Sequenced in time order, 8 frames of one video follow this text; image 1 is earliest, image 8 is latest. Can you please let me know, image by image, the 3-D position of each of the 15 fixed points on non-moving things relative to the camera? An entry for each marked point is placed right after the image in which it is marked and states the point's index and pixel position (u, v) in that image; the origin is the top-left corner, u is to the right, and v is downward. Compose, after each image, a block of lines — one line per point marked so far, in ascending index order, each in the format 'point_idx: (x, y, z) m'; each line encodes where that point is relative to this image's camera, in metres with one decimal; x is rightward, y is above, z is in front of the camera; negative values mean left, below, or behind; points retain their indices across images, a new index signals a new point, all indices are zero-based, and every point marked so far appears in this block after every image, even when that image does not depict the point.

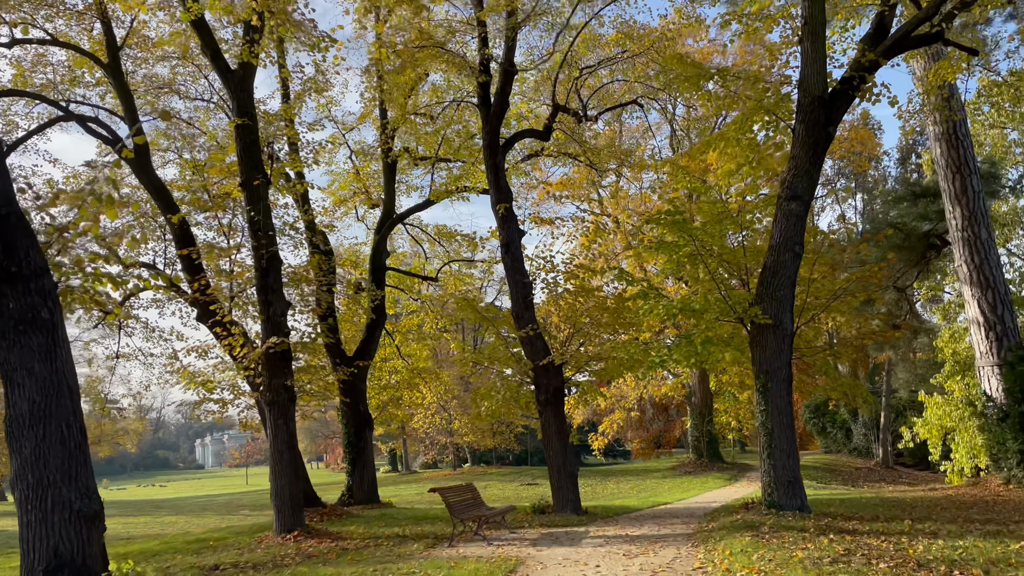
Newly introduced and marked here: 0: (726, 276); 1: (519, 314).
0: (+2.6, +0.2, +9.4) m
1: (+0.1, -0.4, +11.7) m
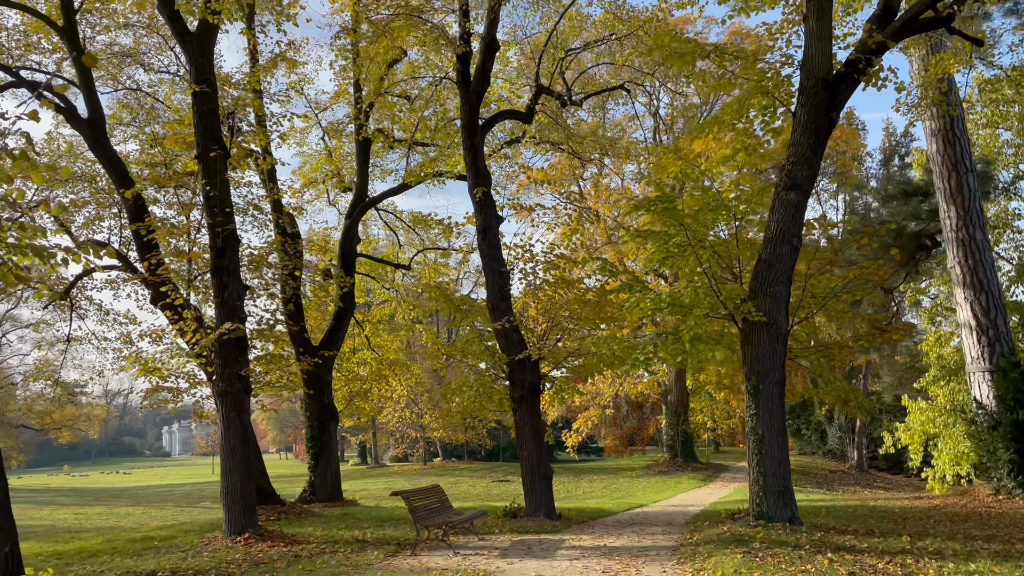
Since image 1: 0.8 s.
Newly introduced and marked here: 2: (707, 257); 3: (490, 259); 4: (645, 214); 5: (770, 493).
0: (+2.3, +0.2, +8.8) m
1: (-0.3, -0.2, +11.0) m
2: (+2.1, +0.3, +8.5) m
3: (-0.3, +0.4, +11.1) m
4: (+1.5, +0.8, +9.0) m
5: (+2.6, -2.0, +8.0) m
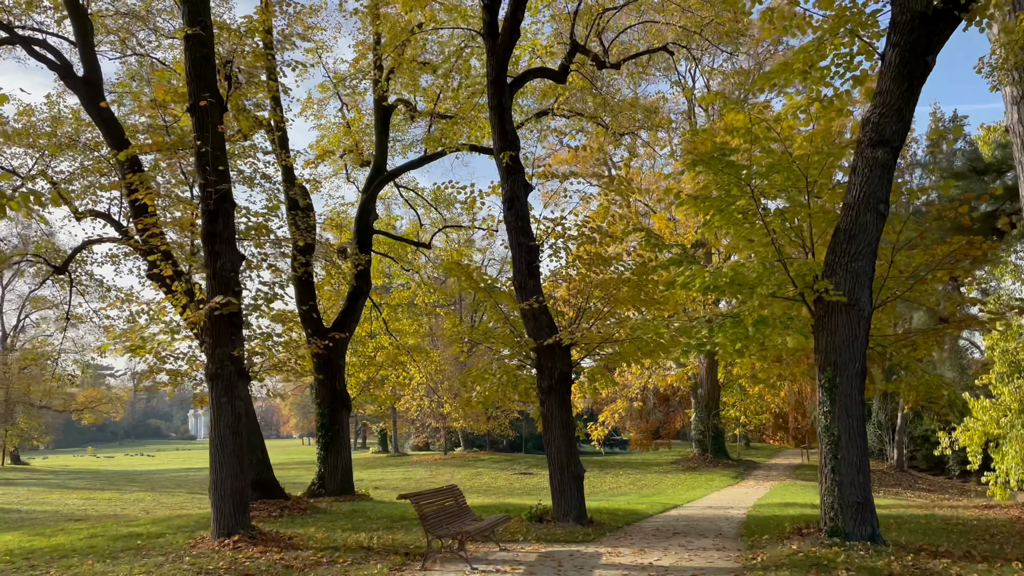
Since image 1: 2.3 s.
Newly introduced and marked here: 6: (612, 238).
0: (+2.6, +0.4, +7.5) m
1: (+0.1, +0.1, +9.8) m
2: (+2.4, +0.6, +7.2) m
3: (+0.1, +0.7, +9.9) m
4: (+1.8, +1.1, +7.7) m
5: (+2.8, -1.8, +6.7) m
6: (+1.2, +0.6, +9.9) m
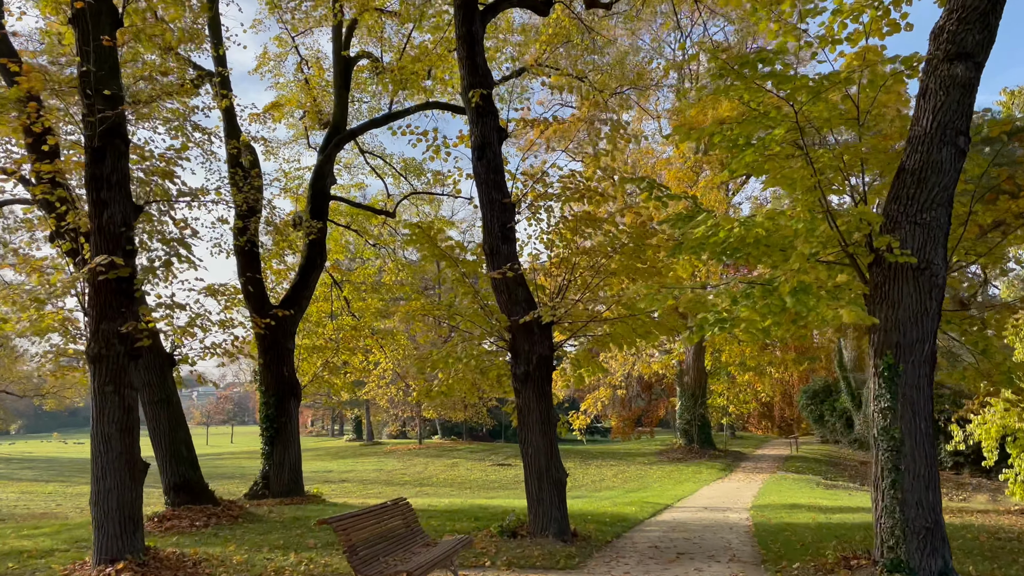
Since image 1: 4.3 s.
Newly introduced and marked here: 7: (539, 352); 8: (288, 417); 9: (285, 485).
0: (+2.4, +0.7, +5.8) m
1: (-0.2, +0.4, +8.1) m
2: (+2.1, +0.8, +5.6) m
3: (-0.2, +1.0, +8.2) m
4: (+1.6, +1.4, +6.0) m
5: (+2.6, -1.6, +5.1) m
6: (+0.9, +0.9, +8.2) m
7: (+0.3, -0.6, +8.1) m
8: (-3.4, -1.9, +12.0) m
9: (-3.4, -2.9, +12.0) m
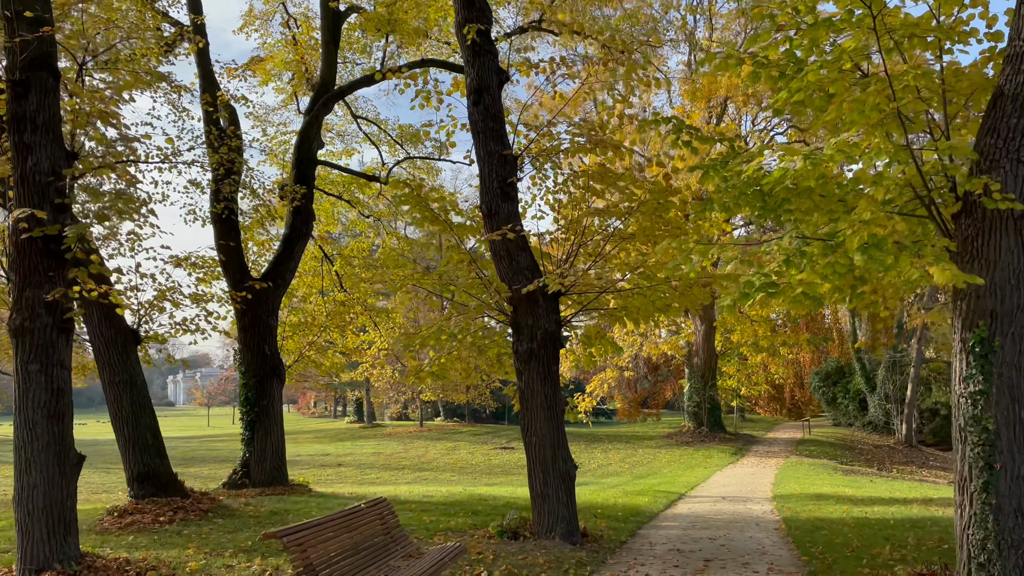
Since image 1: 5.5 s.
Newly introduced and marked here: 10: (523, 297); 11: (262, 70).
0: (+2.4, +1.0, +4.8) m
1: (-0.2, +0.7, +7.1) m
2: (+2.1, +1.1, +4.5) m
3: (-0.2, +1.3, +7.1) m
4: (+1.6, +1.6, +4.9) m
5: (+2.6, -1.3, +4.1) m
6: (+0.9, +1.2, +7.1) m
7: (+0.3, -0.3, +7.0) m
8: (-3.3, -1.5, +11.0) m
9: (-3.4, -2.5, +11.0) m
10: (+0.1, -0.1, +7.0) m
11: (-4.6, +4.0, +14.8) m
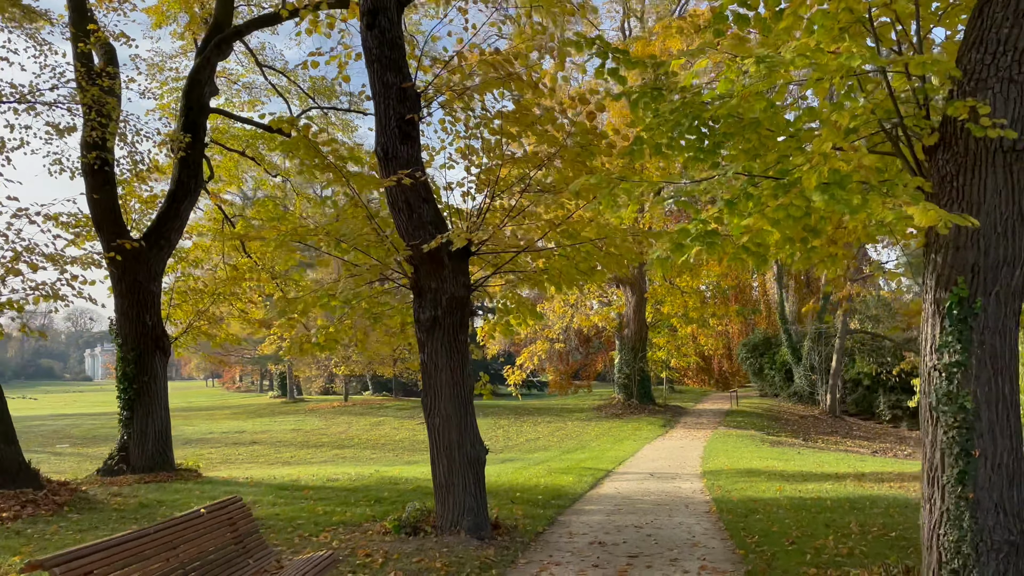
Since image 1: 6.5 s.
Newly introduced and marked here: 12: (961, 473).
0: (+1.8, +1.2, +4.0) m
1: (-0.9, +1.0, +6.1) m
2: (+1.6, +1.3, +3.7) m
3: (-1.0, +1.7, +6.1) m
4: (+1.0, +1.9, +4.0) m
5: (+2.0, -1.1, +3.4) m
6: (+0.2, +1.6, +6.2) m
7: (-0.5, 0.0, +6.1) m
8: (-4.4, -1.1, +9.8) m
9: (-4.4, -2.1, +9.9) m
10: (-0.7, +0.2, +6.0) m
11: (-6.0, +4.6, +13.3) m
12: (+1.9, -0.8, +3.5) m
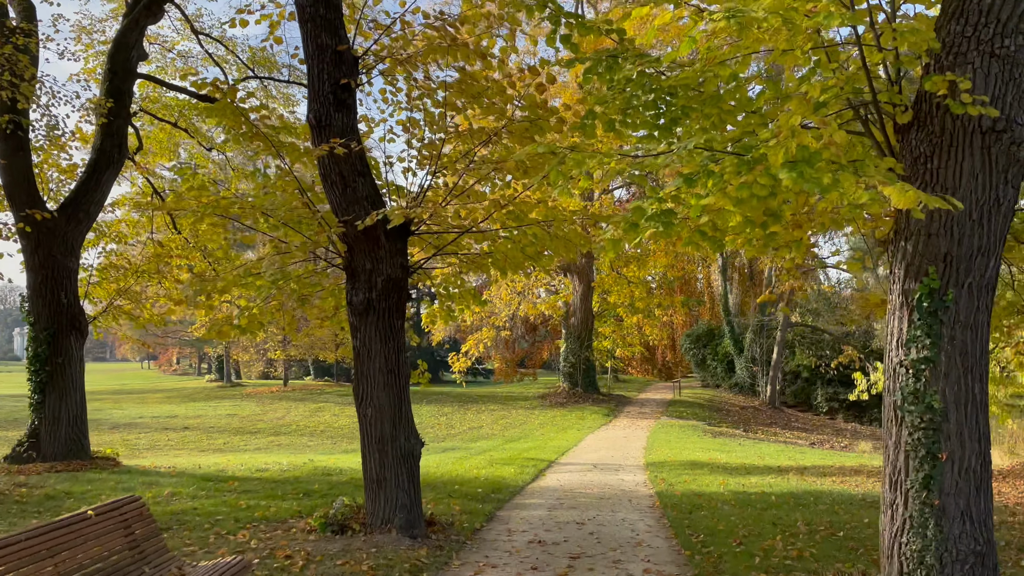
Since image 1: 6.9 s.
0: (+1.5, +1.3, +3.7) m
1: (-1.3, +1.2, +5.6) m
2: (+1.4, +1.4, +3.4) m
3: (-1.4, +1.8, +5.6) m
4: (+0.7, +1.9, +3.7) m
5: (+1.8, -1.1, +3.2) m
6: (-0.2, +1.7, +5.8) m
7: (-0.9, +0.1, +5.7) m
8: (-5.1, -0.8, +9.2) m
9: (-5.1, -1.8, +9.2) m
10: (-1.1, +0.4, +5.6) m
11: (-6.7, +5.0, +12.5) m
12: (+1.7, -0.8, +3.2) m
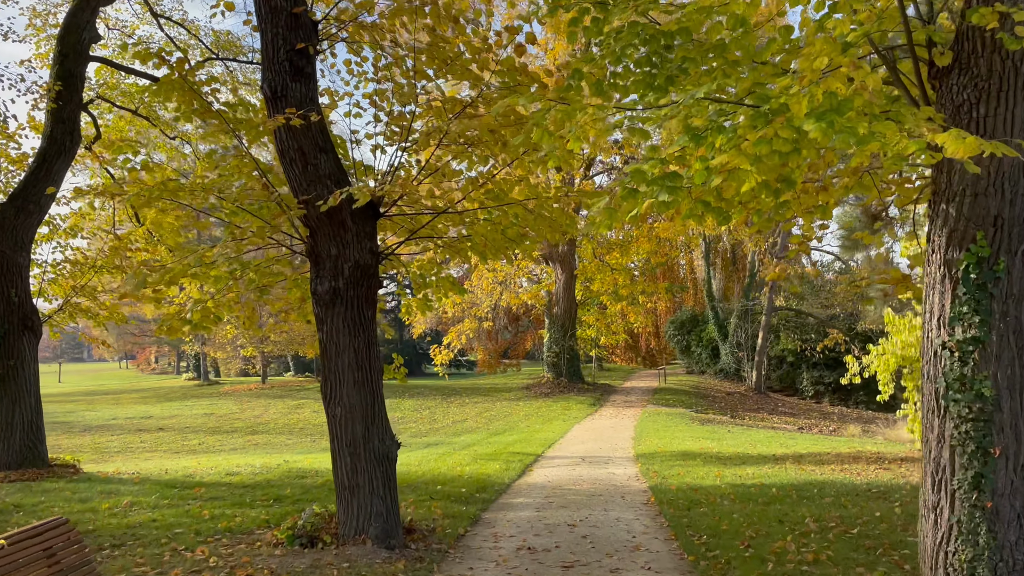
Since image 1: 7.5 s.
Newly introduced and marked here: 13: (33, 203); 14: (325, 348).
0: (+1.4, +1.4, +3.2) m
1: (-1.5, +1.2, +5.1) m
2: (+1.3, +1.5, +2.9) m
3: (-1.5, +1.9, +5.1) m
4: (+0.6, +2.0, +3.2) m
5: (+1.7, -1.0, +2.7) m
6: (-0.4, +1.8, +5.3) m
7: (-1.0, +0.2, +5.2) m
8: (-5.3, -0.8, +8.6) m
9: (-5.3, -1.8, +8.6) m
10: (-1.2, +0.5, +5.1) m
11: (-7.1, +5.0, +11.8) m
12: (+1.6, -0.7, +2.8) m
13: (-5.2, +0.9, +8.7) m
14: (-1.2, -0.4, +5.2) m
